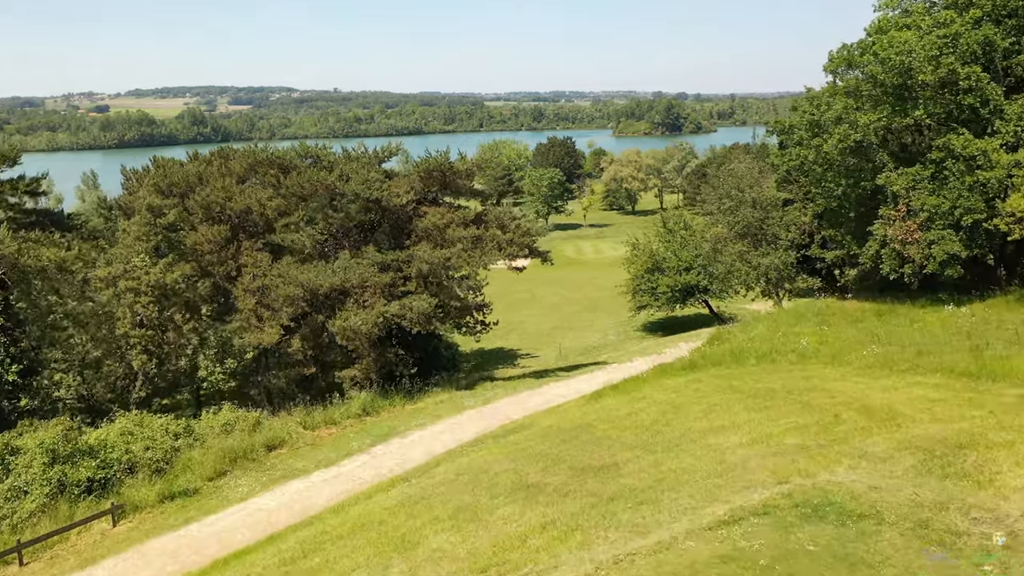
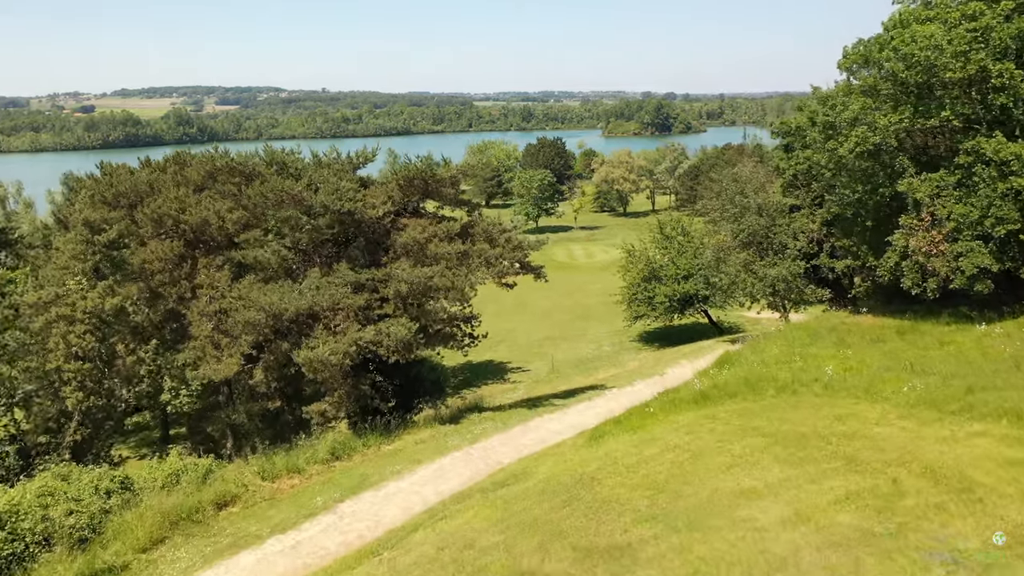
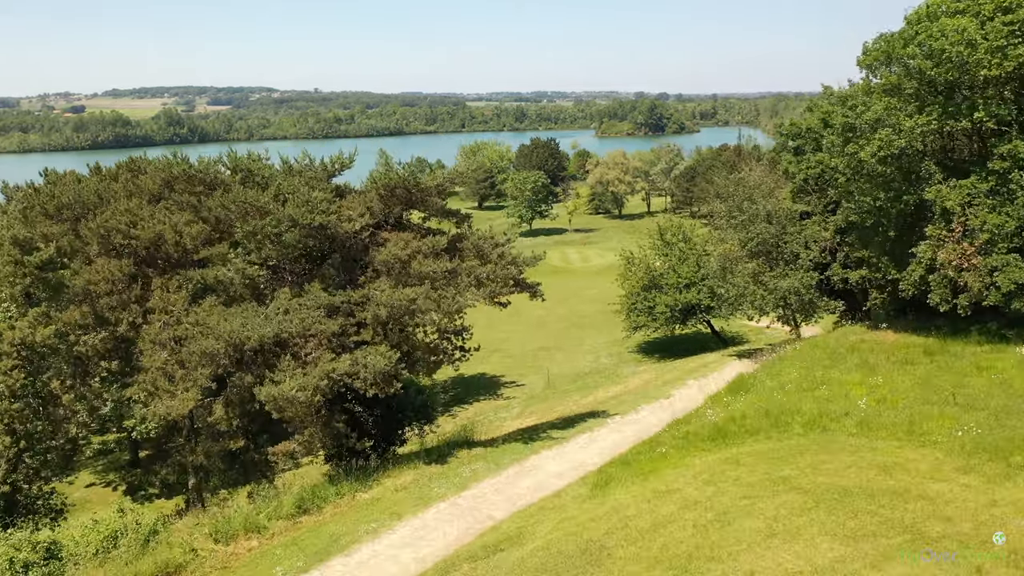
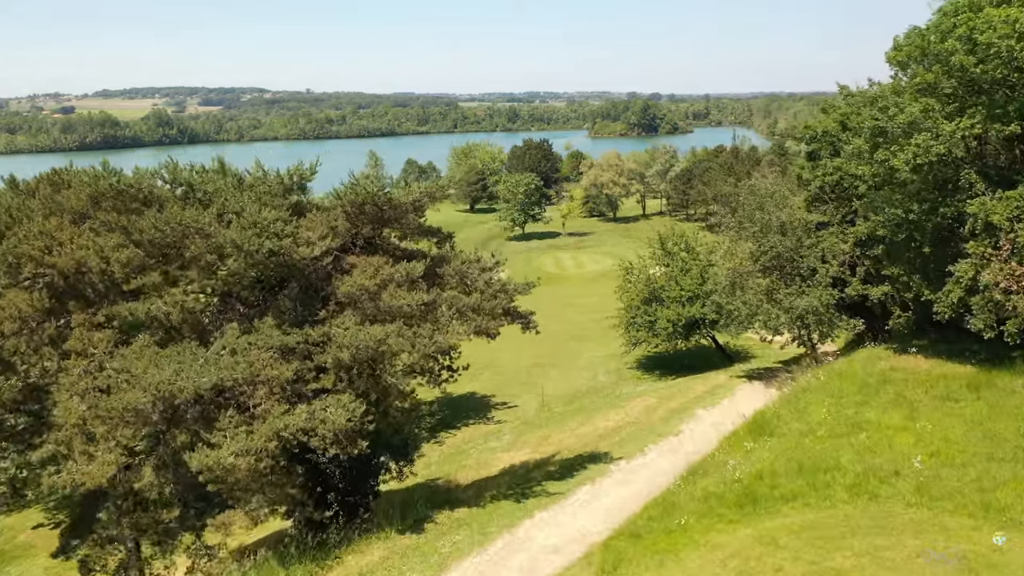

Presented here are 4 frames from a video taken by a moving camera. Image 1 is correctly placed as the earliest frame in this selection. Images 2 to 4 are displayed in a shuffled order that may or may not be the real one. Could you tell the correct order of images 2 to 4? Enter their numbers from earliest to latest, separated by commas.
2, 3, 4
